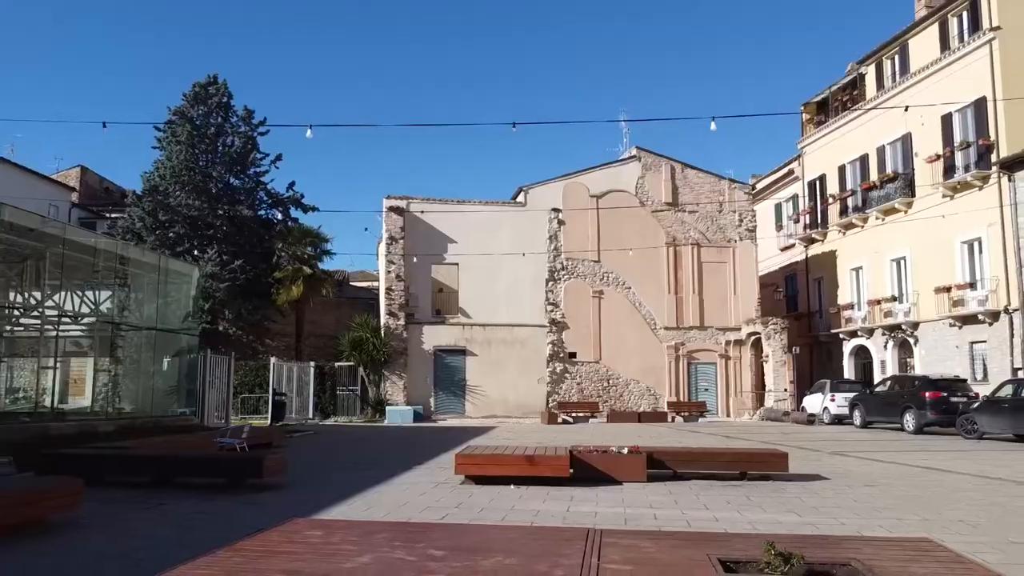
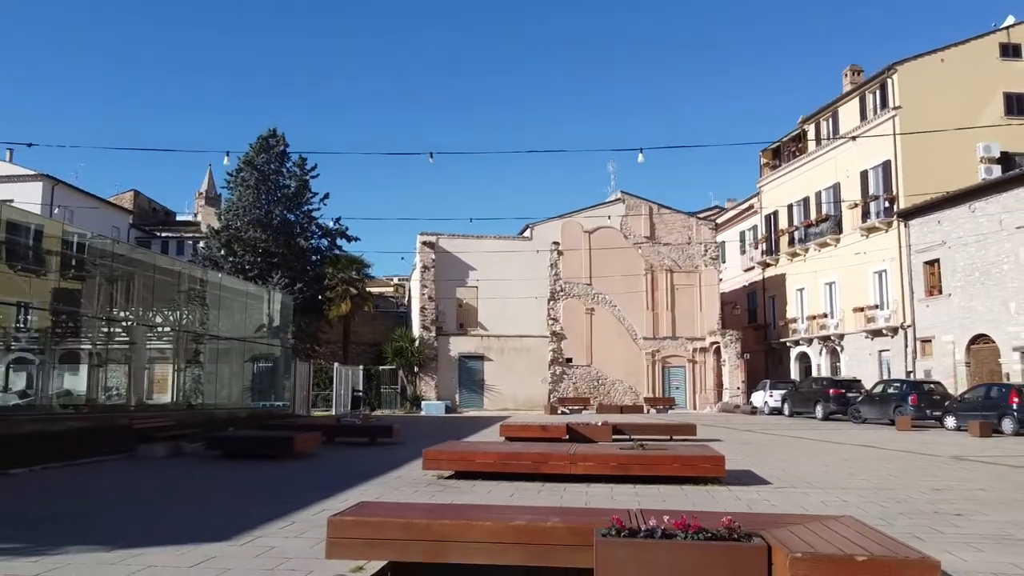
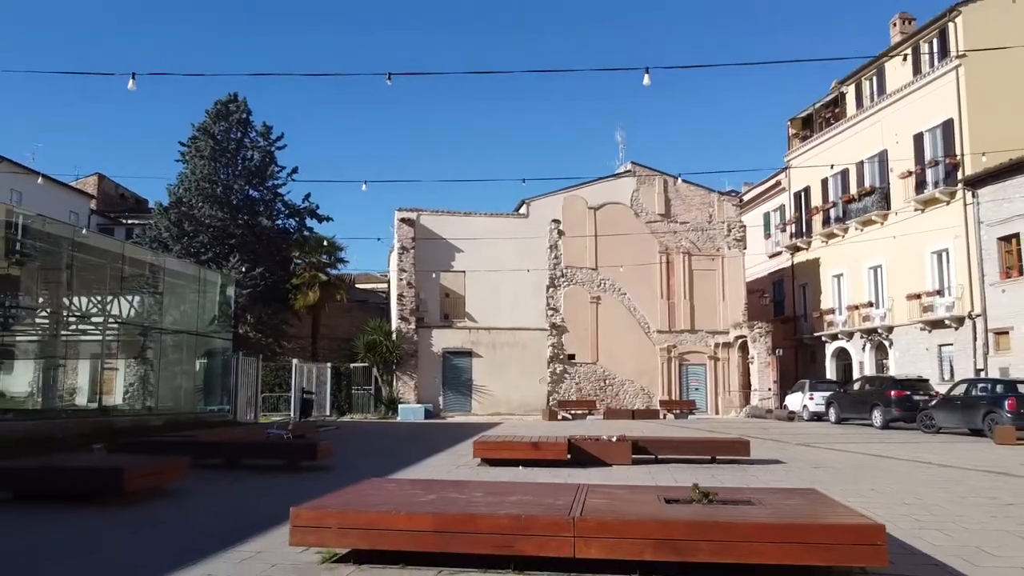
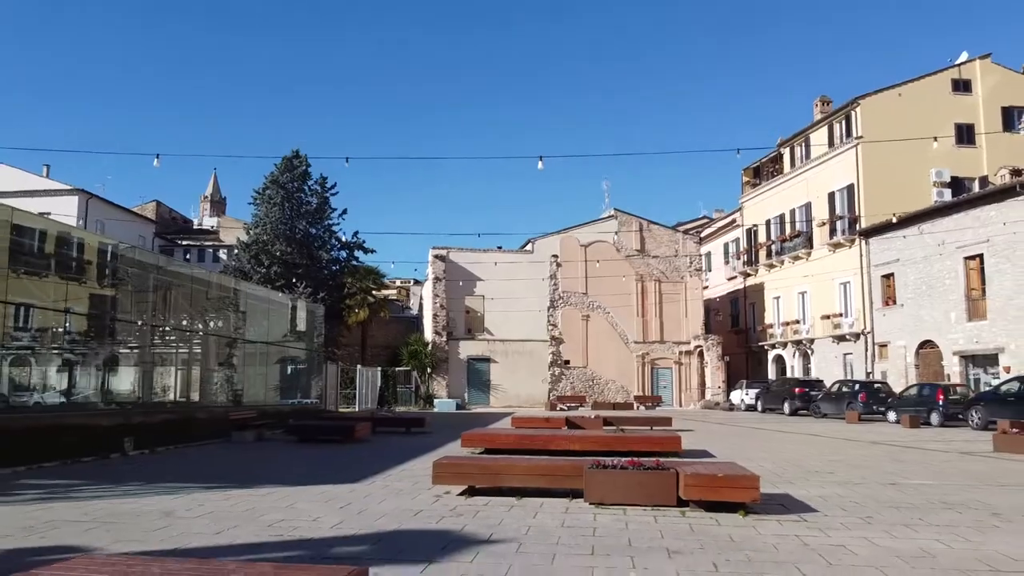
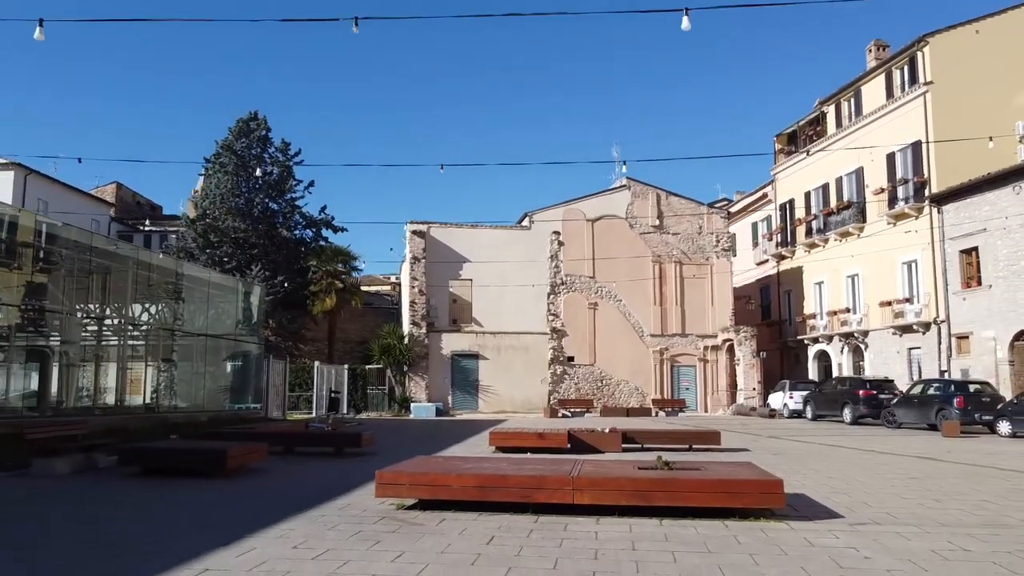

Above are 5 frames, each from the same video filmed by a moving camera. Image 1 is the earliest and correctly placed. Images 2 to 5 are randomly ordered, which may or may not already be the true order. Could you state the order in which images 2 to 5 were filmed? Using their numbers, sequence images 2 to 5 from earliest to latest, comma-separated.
3, 5, 2, 4
